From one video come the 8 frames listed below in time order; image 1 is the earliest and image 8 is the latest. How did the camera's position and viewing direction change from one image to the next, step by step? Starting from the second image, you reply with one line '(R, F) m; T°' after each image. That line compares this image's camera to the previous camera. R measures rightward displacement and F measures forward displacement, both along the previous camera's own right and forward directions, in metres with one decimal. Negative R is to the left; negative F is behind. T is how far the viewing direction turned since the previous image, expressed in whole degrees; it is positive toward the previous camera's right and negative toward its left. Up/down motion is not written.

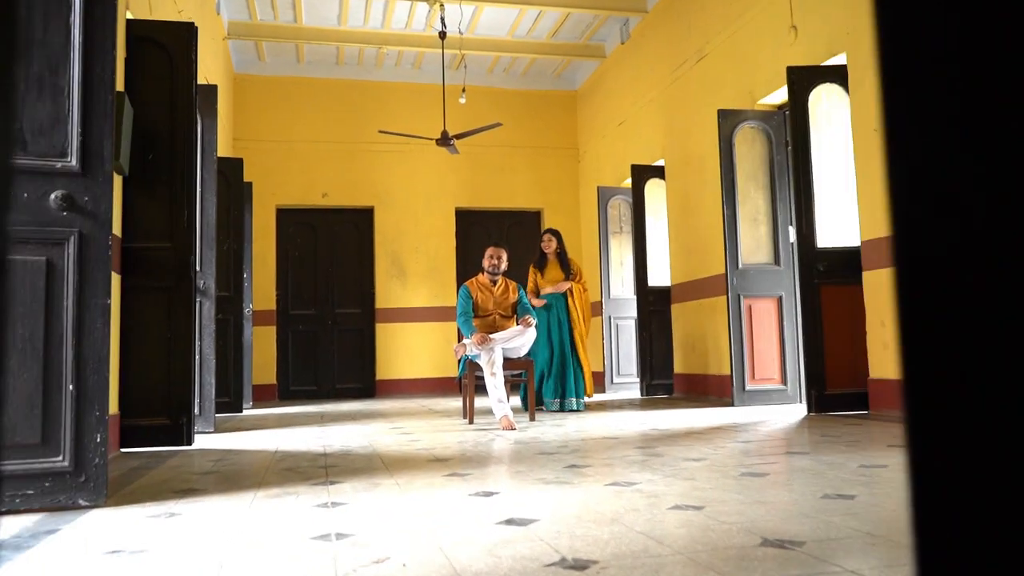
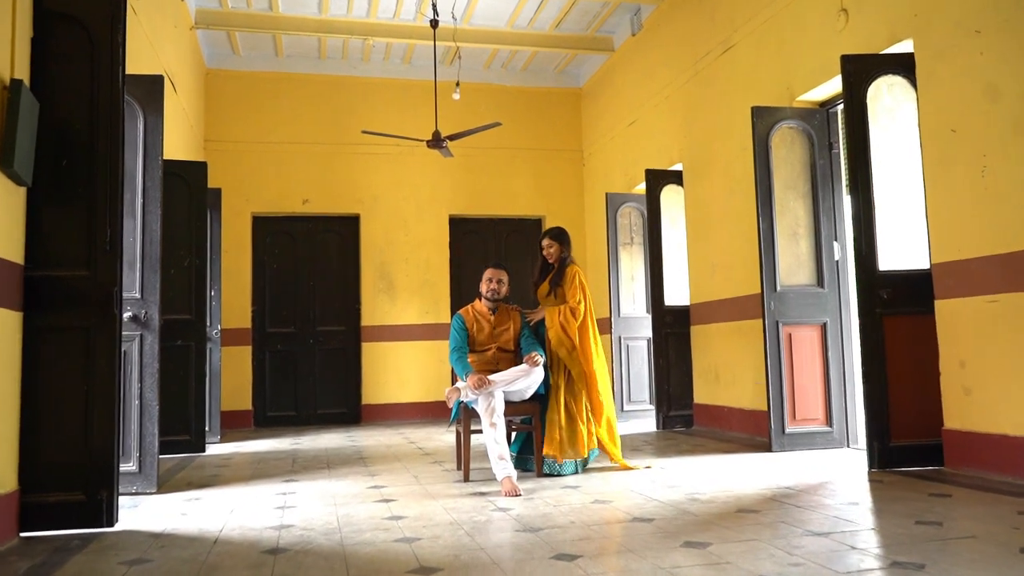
(0.0, +0.8) m; 0°
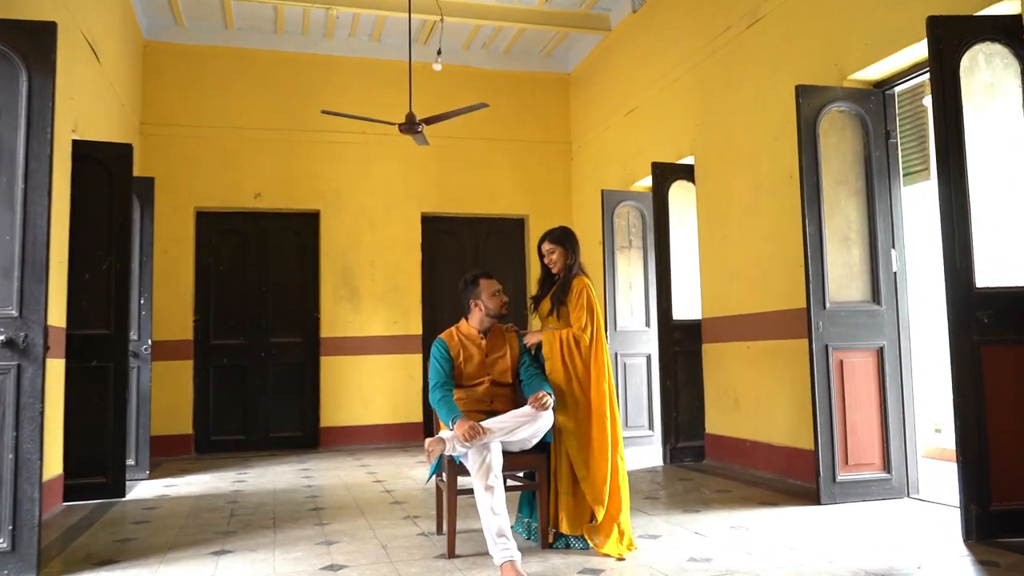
(-0.1, +1.0) m; +2°
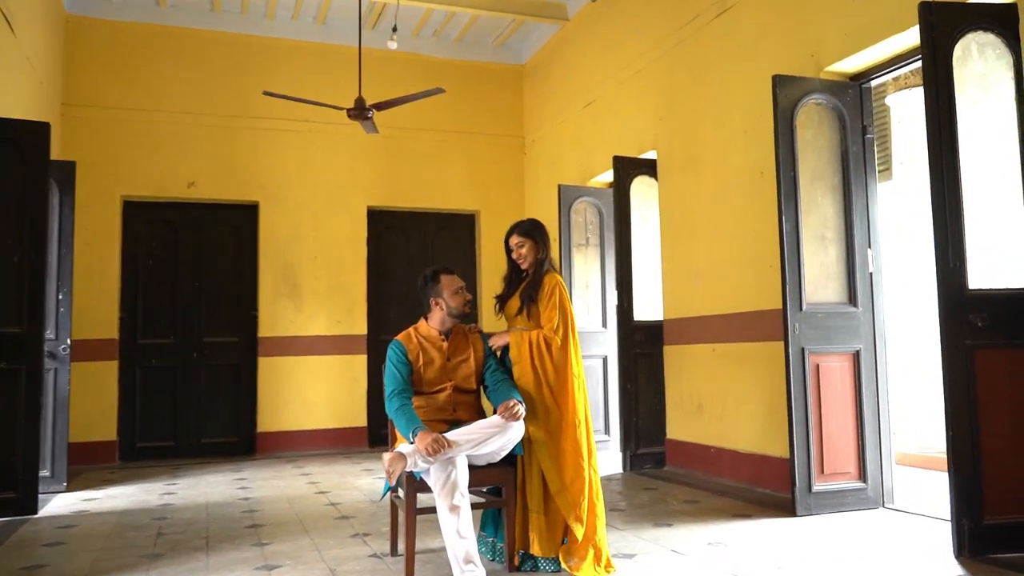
(-0.1, +0.3) m; +4°
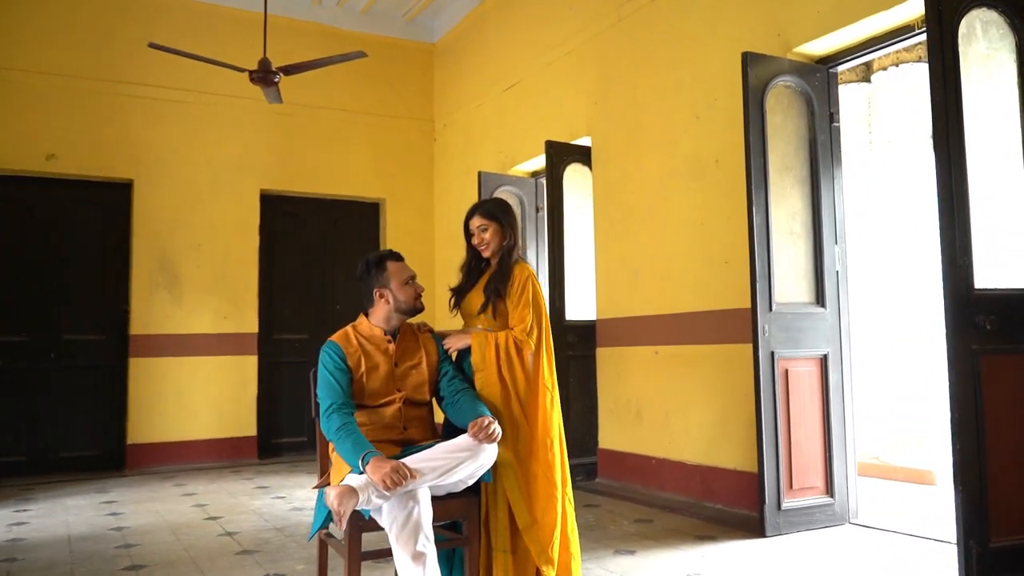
(-0.3, +0.6) m; +9°
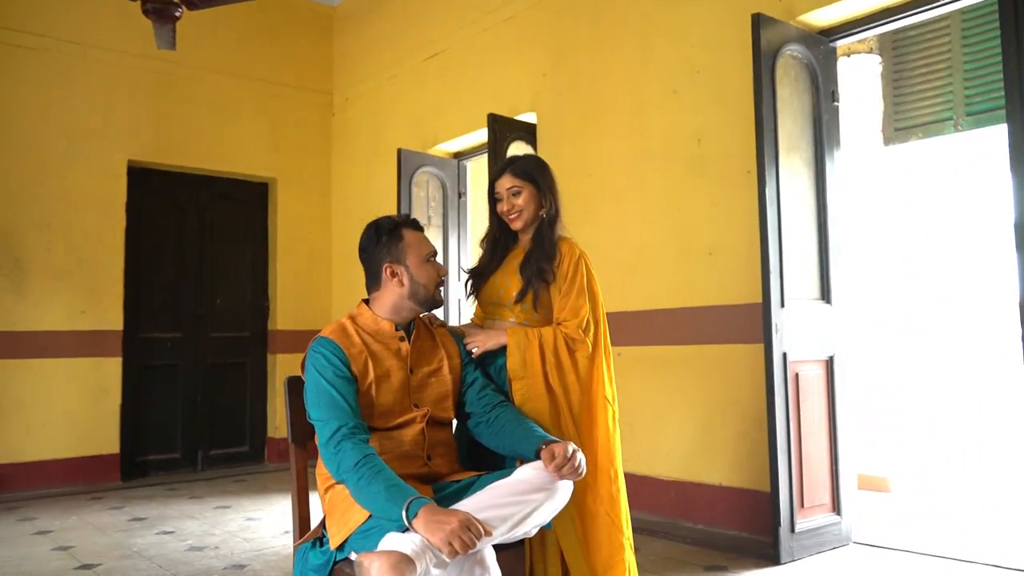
(-0.5, +0.7) m; +11°
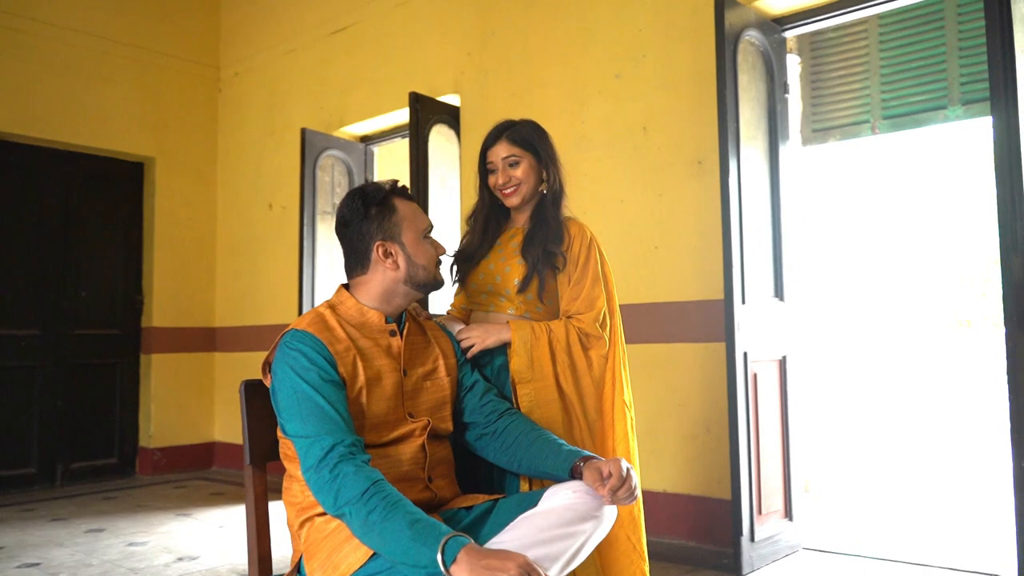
(-0.3, +0.3) m; +9°
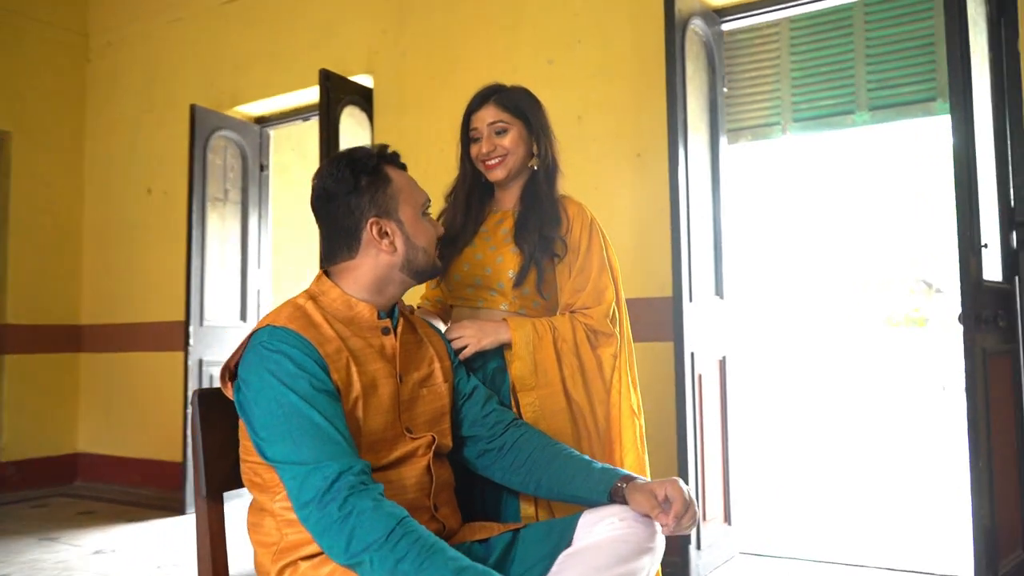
(-0.2, +0.3) m; +9°
